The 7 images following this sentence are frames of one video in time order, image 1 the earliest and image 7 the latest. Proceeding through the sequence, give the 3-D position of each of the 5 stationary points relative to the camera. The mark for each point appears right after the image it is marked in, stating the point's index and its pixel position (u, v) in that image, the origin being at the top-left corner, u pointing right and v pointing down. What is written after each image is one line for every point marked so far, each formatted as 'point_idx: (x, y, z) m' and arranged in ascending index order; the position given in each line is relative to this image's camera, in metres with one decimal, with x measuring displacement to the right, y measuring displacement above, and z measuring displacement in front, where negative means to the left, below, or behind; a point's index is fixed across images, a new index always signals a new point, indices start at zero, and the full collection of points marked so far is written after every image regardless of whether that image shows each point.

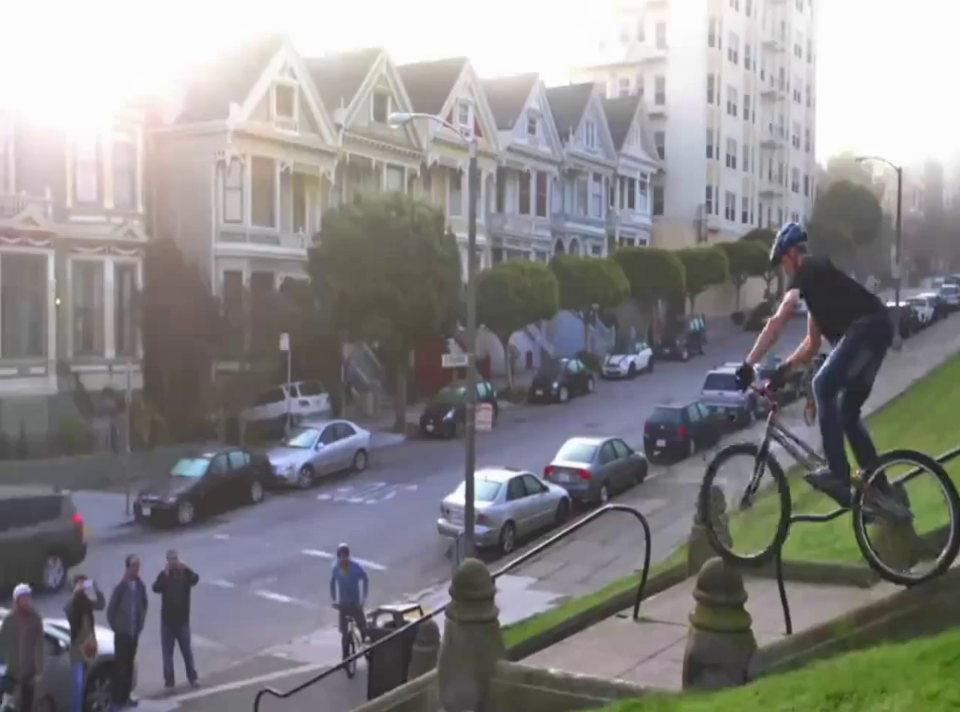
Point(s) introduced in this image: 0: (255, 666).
0: (-2.9, -4.0, +17.2) m
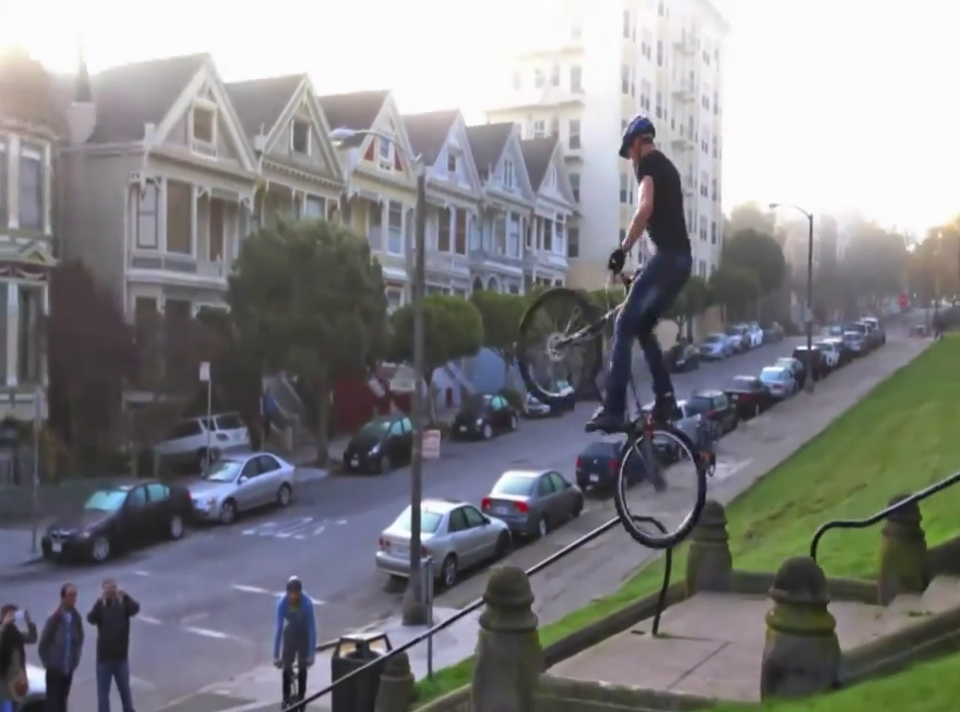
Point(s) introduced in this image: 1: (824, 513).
0: (-3.4, -4.2, +16.0) m
1: (+5.0, -2.3, +19.2) m
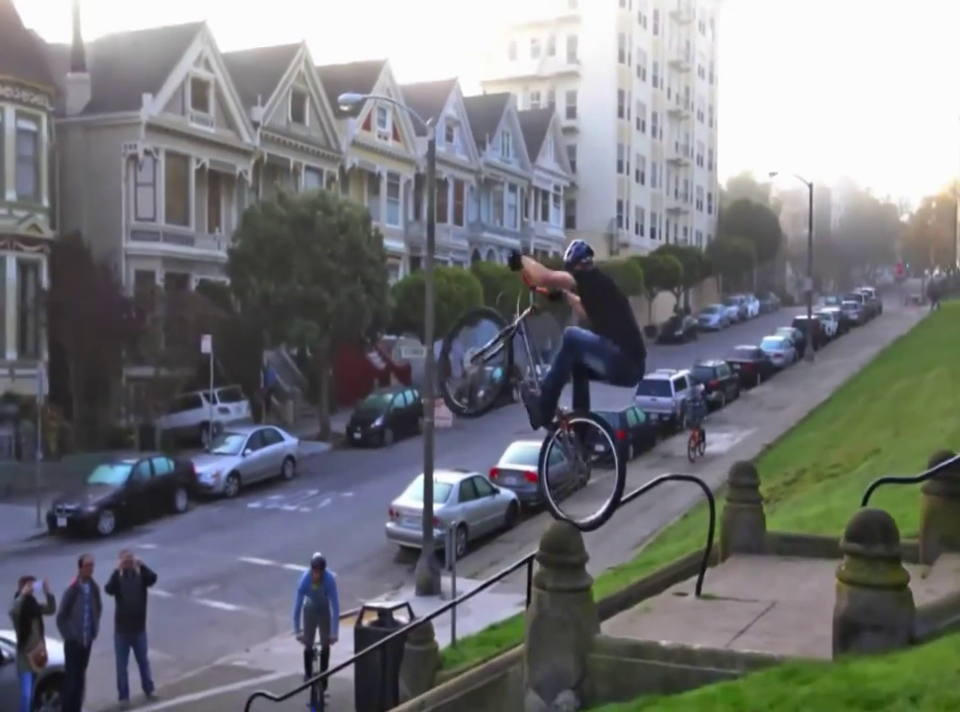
0: (-3.2, -3.8, +15.8) m
1: (+5.2, -1.7, +19.0) m
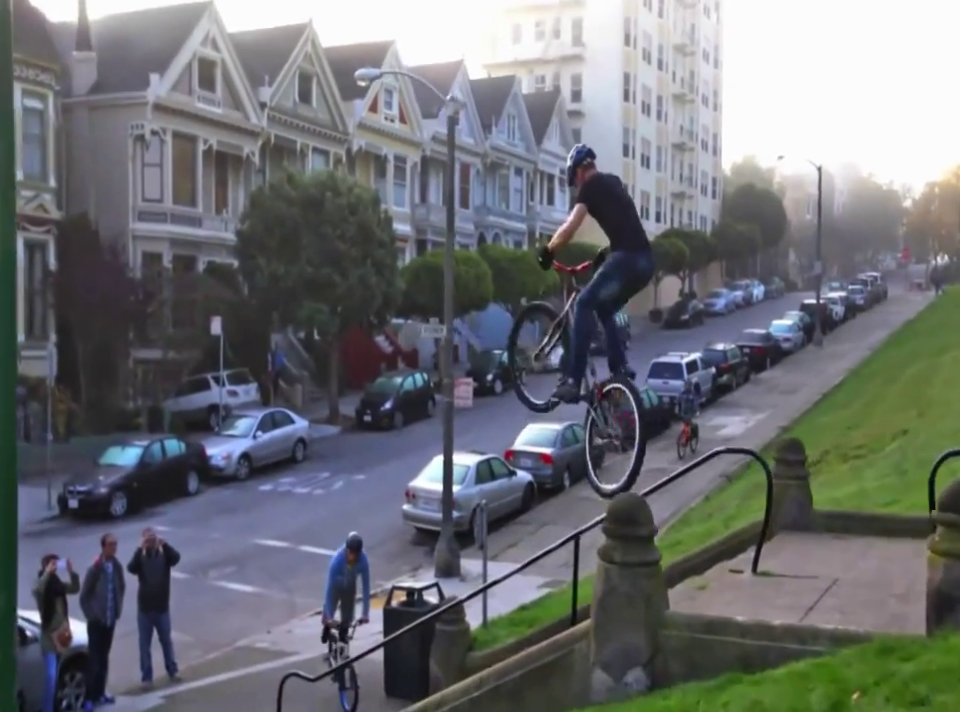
0: (-2.8, -3.5, +15.5) m
1: (+5.5, -1.4, +18.8) m
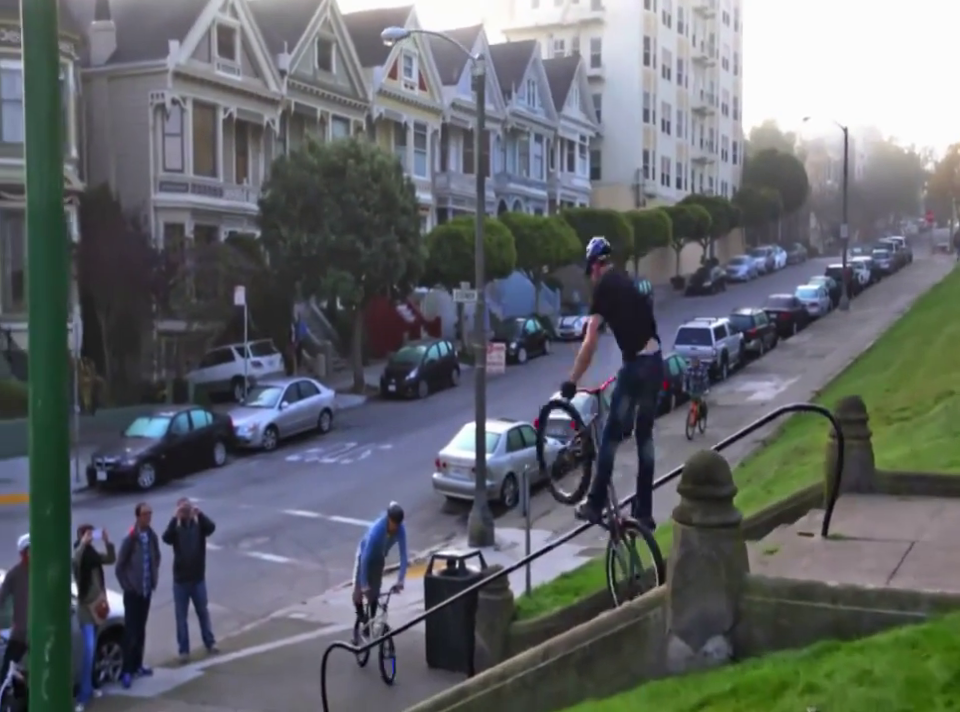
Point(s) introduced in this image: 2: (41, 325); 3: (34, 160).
0: (-2.4, -3.1, +15.3) m
1: (+6.0, -0.9, +18.4) m
2: (-1.7, +0.1, +5.2) m
3: (-1.7, +0.8, +5.2) m
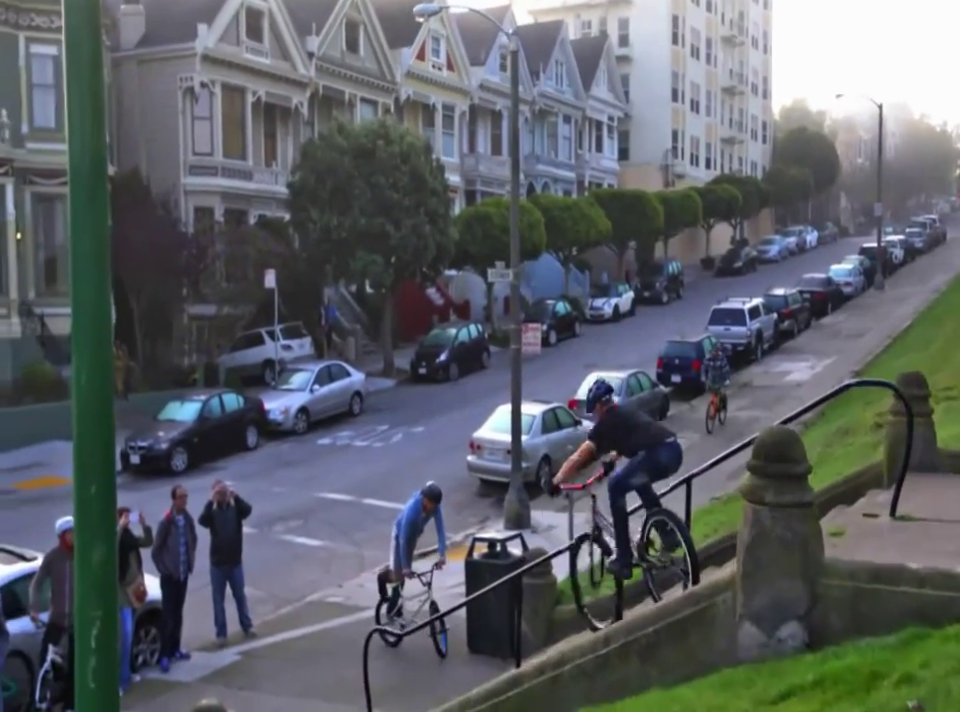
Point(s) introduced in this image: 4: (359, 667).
0: (-1.9, -2.9, +15.1) m
1: (+6.5, -0.6, +18.0) m
2: (-1.5, +0.2, +4.9) m
3: (-1.5, +0.9, +4.9) m
4: (-1.2, -3.0, +12.6) m
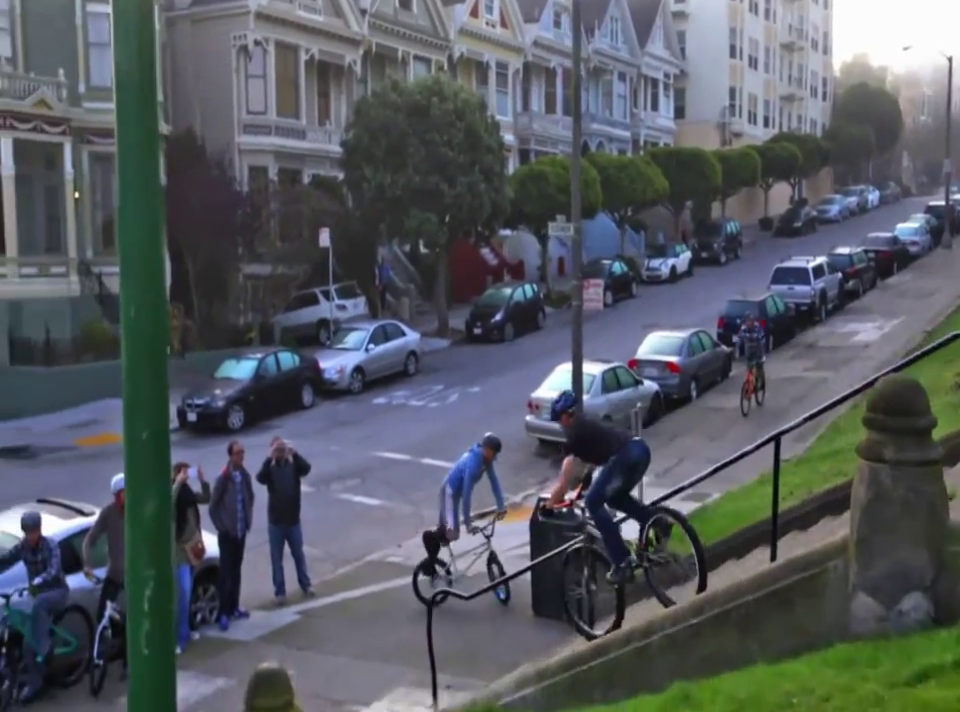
0: (-1.2, -2.4, +14.8) m
1: (+7.3, 0.0, +17.3) m
2: (-1.2, +0.4, +4.5) m
3: (-1.2, +1.1, +4.6) m
4: (-0.6, -2.5, +12.3) m
